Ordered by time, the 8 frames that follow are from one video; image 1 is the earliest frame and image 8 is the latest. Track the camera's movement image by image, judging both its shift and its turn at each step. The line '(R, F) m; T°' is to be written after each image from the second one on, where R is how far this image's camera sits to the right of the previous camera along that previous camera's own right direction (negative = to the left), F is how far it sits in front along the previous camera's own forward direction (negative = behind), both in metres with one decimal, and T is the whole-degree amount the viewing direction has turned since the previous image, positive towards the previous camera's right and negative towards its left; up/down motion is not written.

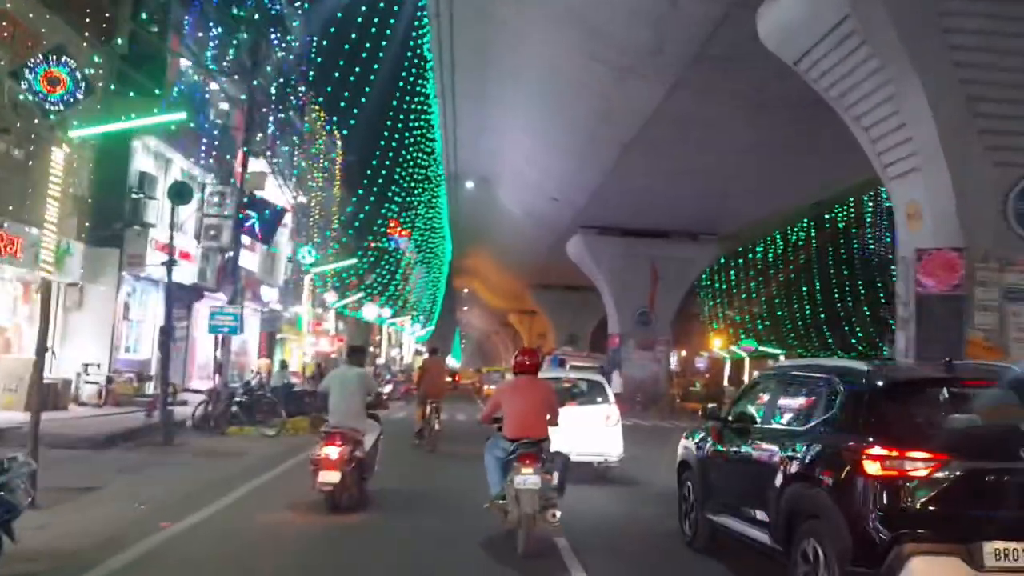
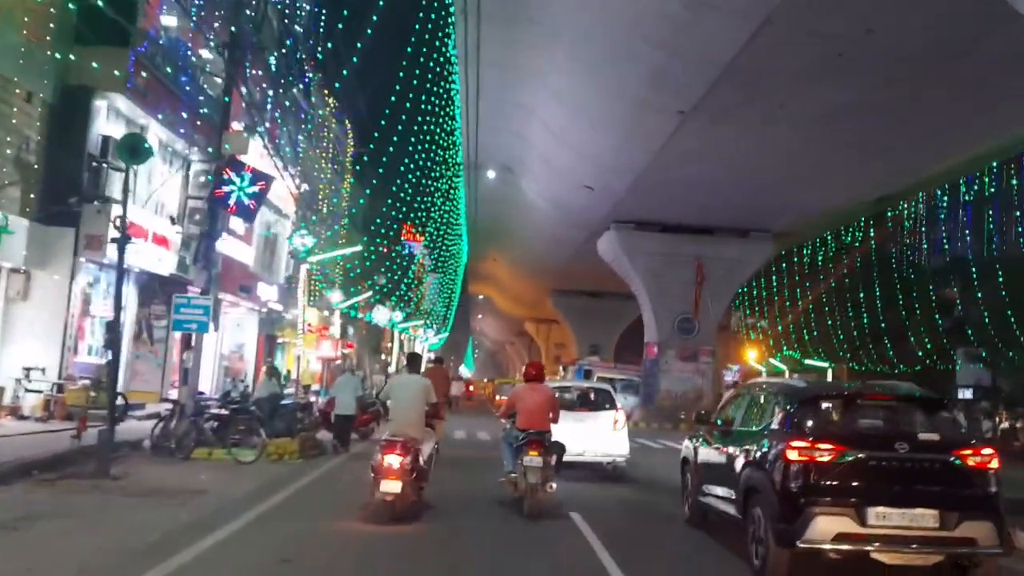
(-0.5, +3.7) m; -1°
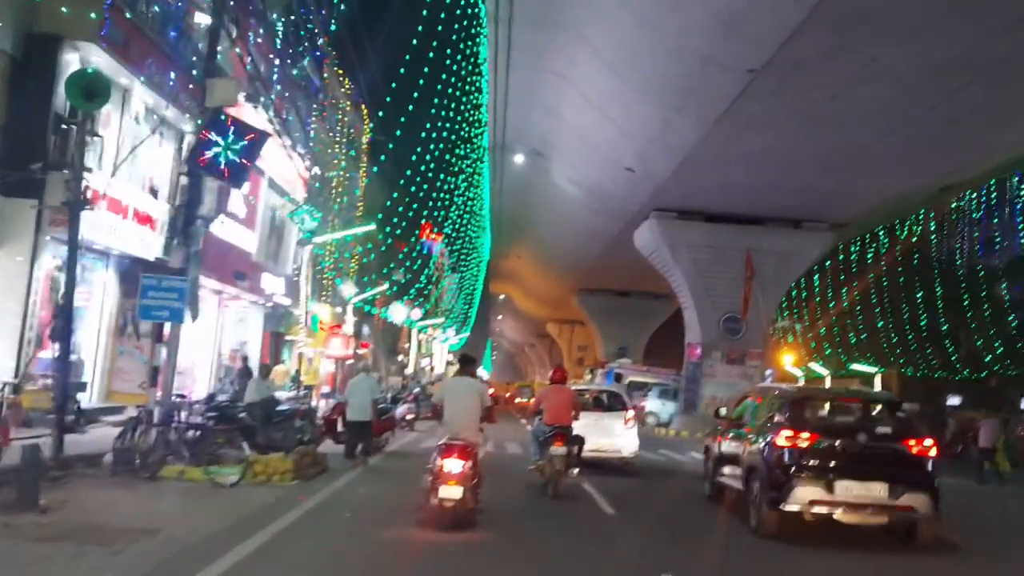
(-0.4, +2.7) m; -1°
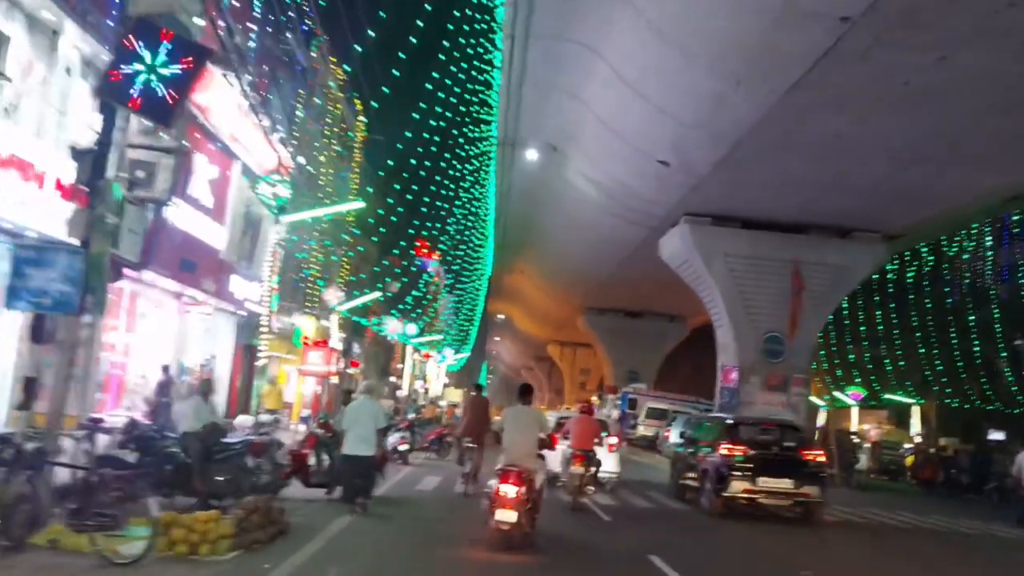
(-0.5, +3.5) m; 0°
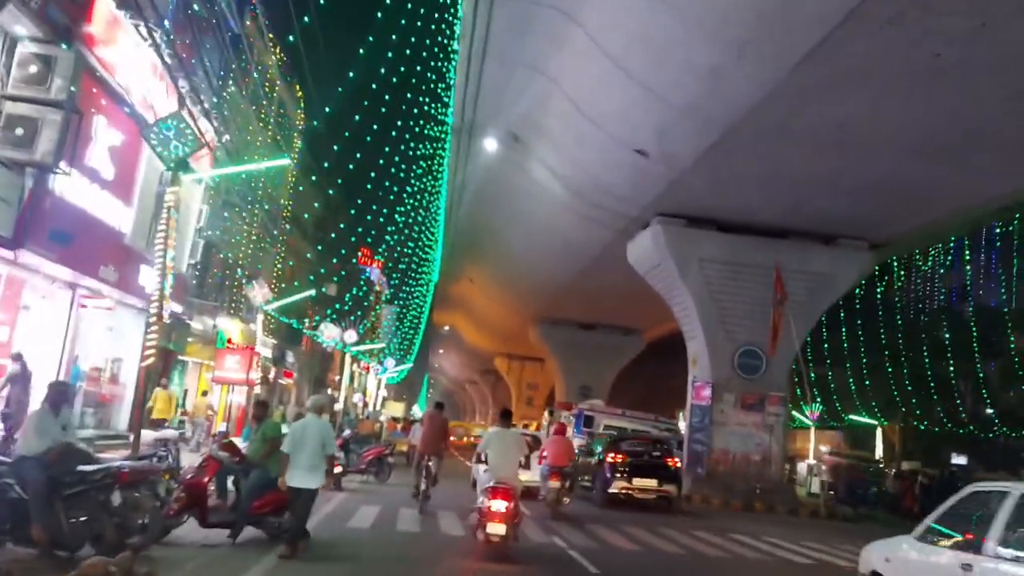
(-0.3, +2.5) m; +4°
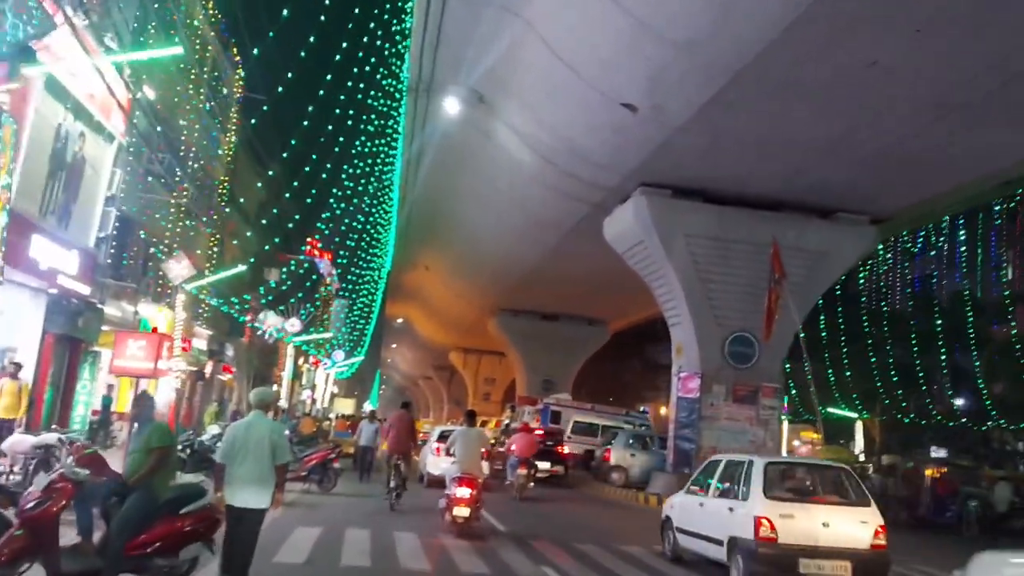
(-0.3, +2.6) m; +3°
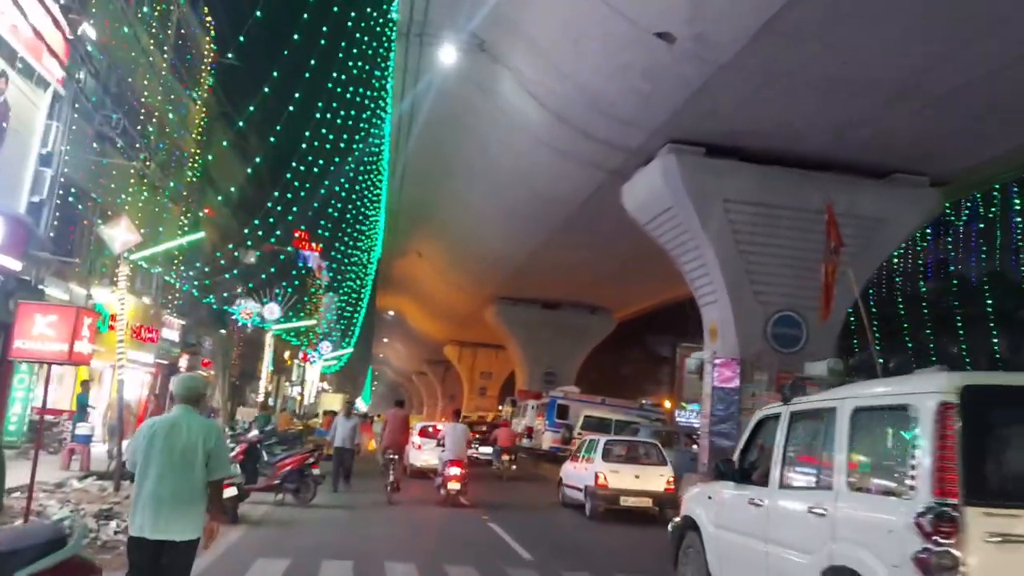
(-0.4, +2.7) m; +1°
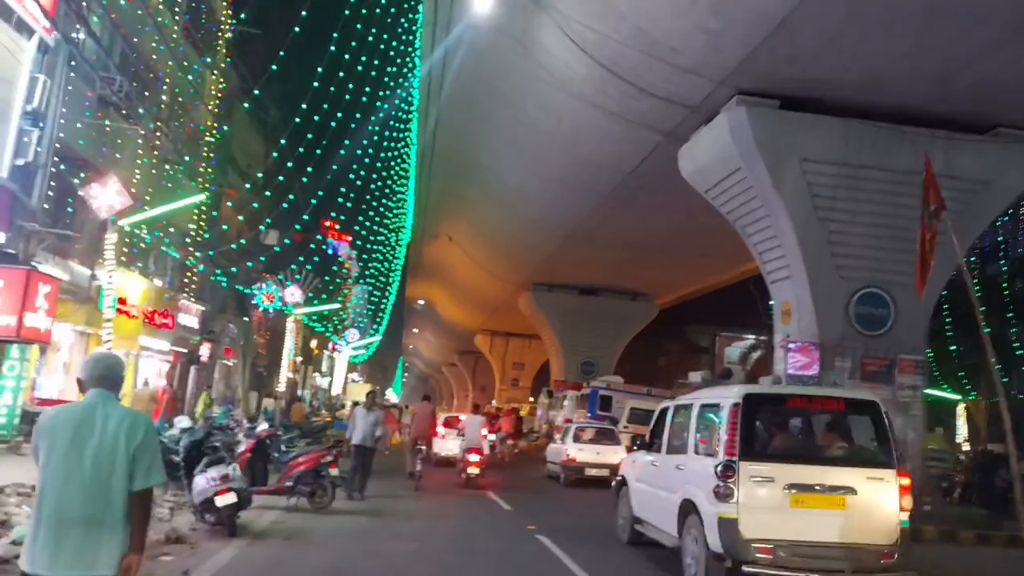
(-0.3, +2.0) m; -2°
